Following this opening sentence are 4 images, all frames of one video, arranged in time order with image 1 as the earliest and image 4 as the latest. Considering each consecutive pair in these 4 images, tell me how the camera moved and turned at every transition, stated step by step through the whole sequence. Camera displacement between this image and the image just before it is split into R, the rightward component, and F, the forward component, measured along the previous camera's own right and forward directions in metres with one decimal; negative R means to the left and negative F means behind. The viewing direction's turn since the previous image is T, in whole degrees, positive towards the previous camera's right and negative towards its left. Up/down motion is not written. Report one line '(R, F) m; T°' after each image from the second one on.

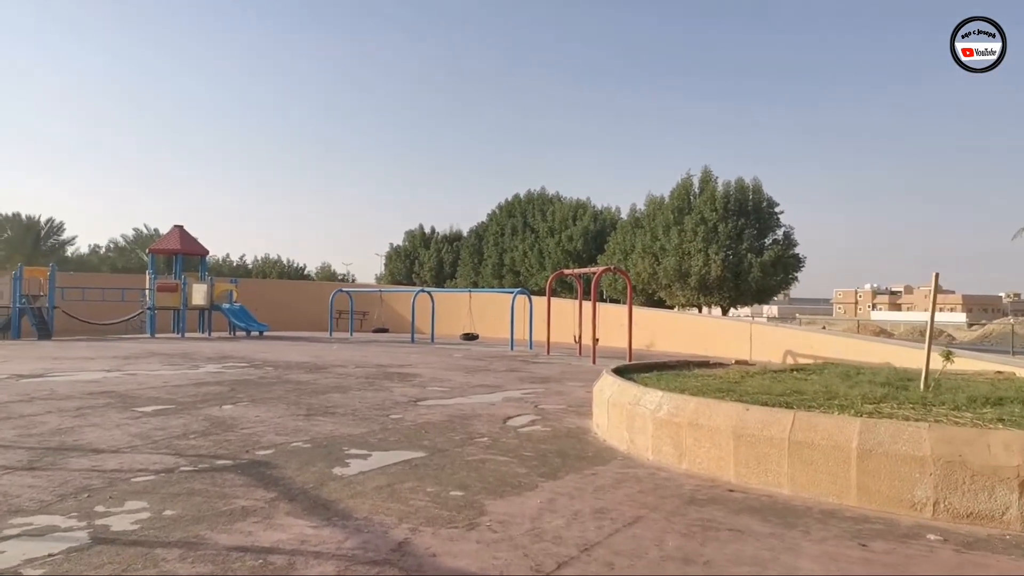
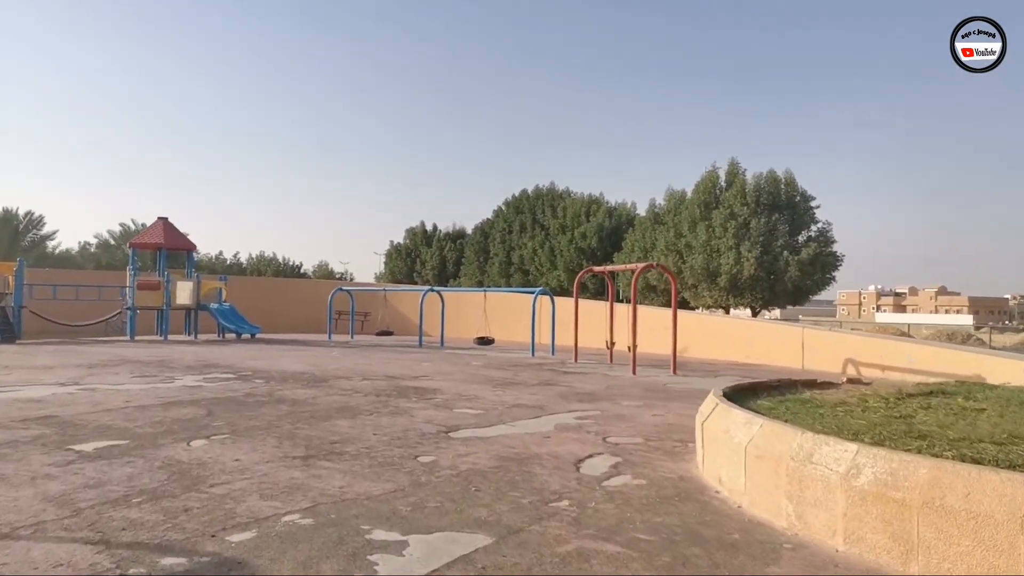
(-0.5, +1.8) m; 0°
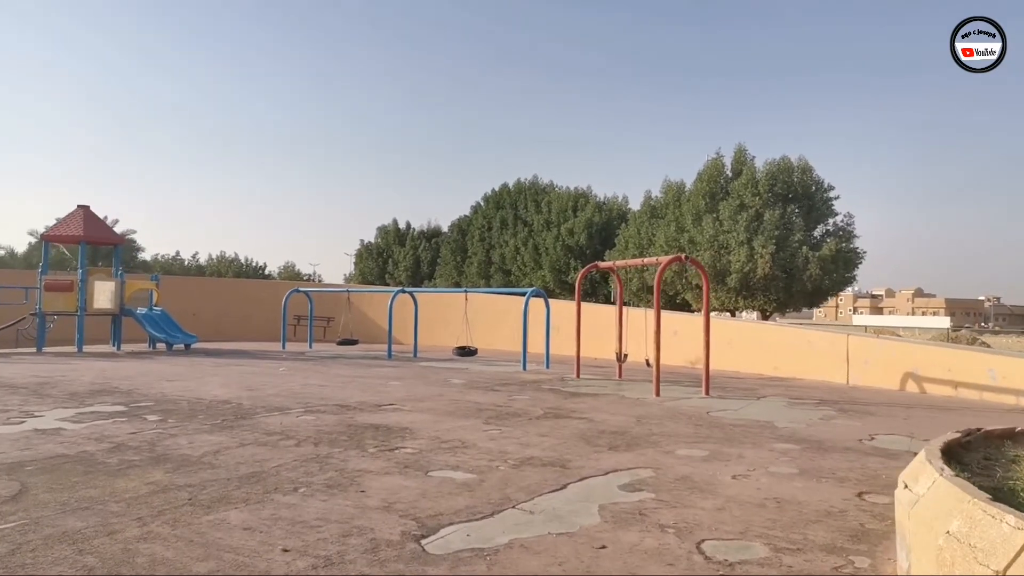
(-0.2, +2.6) m; +2°
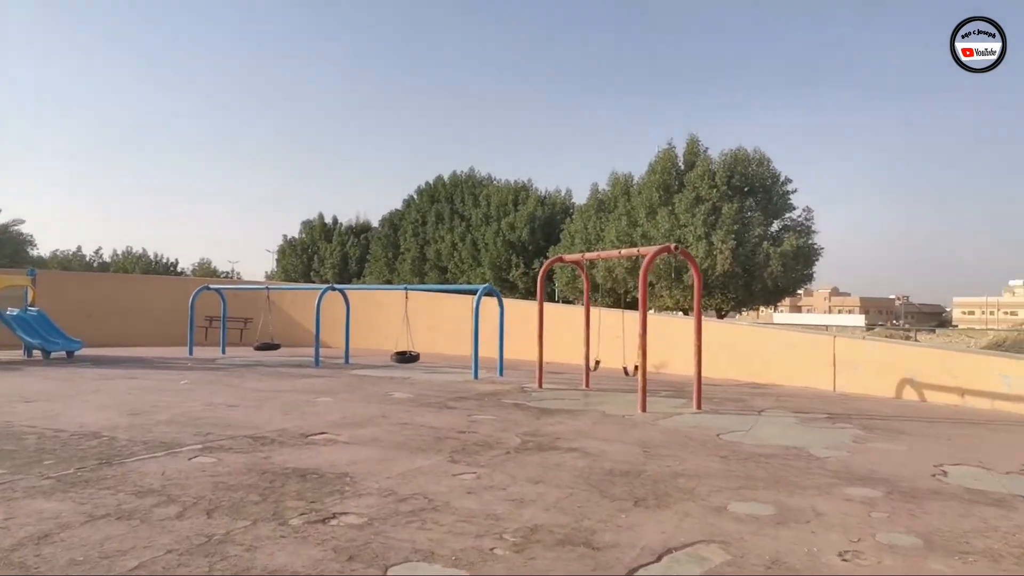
(-0.3, +1.7) m; +6°
